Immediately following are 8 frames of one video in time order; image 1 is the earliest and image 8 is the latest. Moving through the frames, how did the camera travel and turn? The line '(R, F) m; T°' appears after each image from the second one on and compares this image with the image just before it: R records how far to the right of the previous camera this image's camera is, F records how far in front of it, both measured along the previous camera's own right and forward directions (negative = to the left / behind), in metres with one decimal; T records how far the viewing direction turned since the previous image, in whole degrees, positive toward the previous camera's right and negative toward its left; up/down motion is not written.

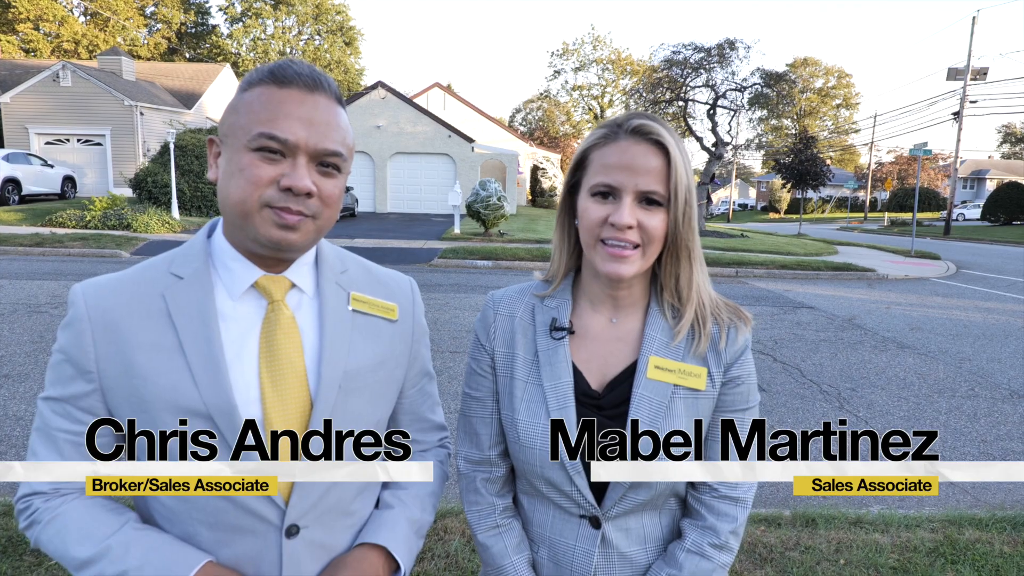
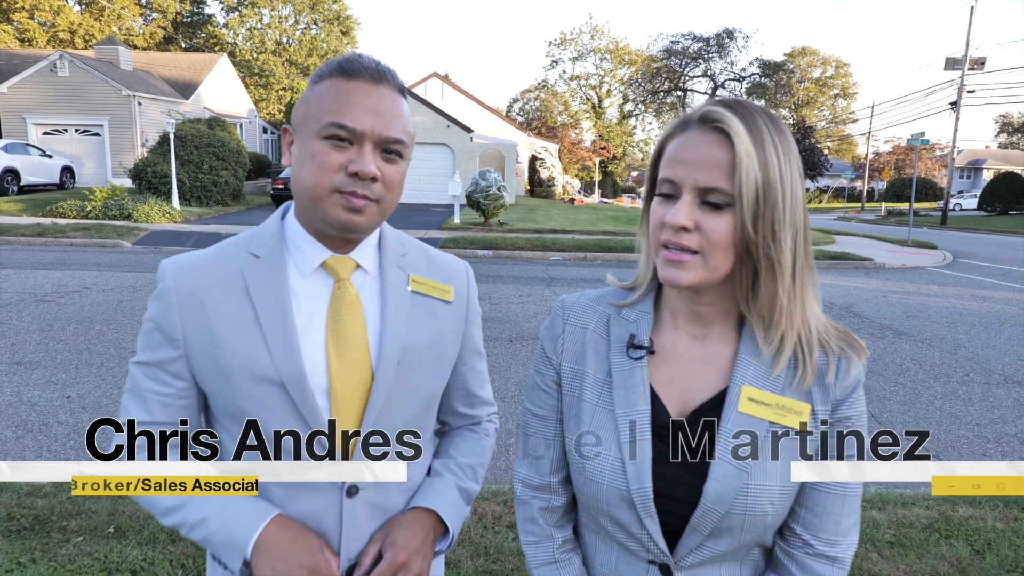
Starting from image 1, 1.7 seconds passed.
(-0.1, -0.1) m; 0°
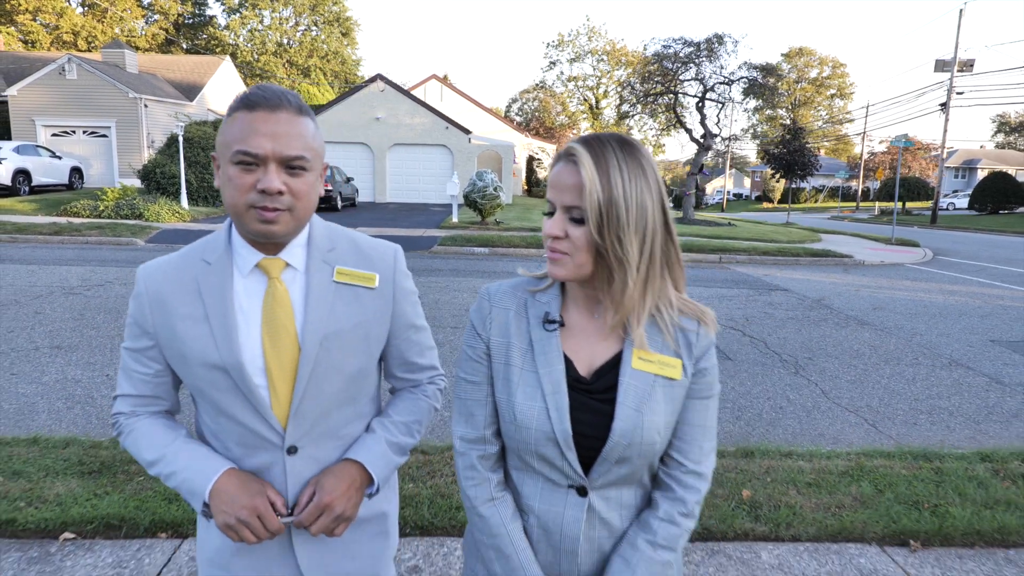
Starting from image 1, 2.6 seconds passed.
(+0.1, -0.6) m; 0°
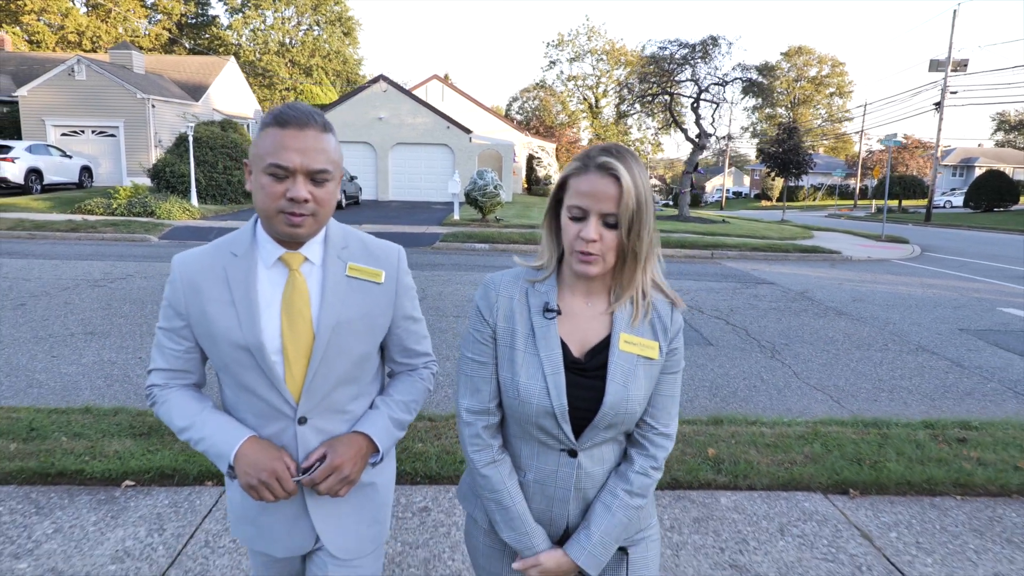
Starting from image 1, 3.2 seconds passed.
(0.0, -0.5) m; 0°
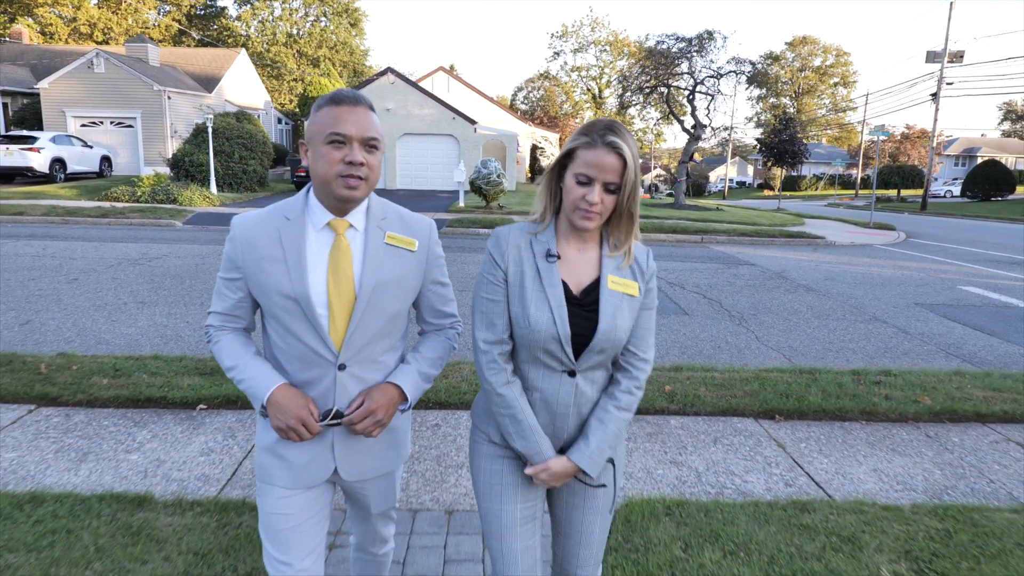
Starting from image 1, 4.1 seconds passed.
(+0.1, -0.9) m; 0°
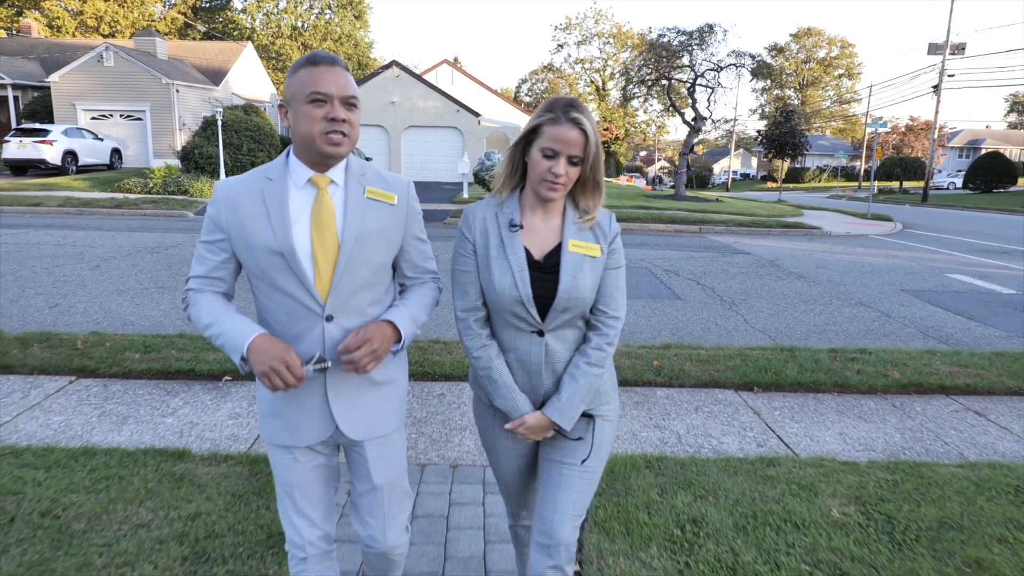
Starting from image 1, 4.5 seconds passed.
(0.0, -0.4) m; 0°
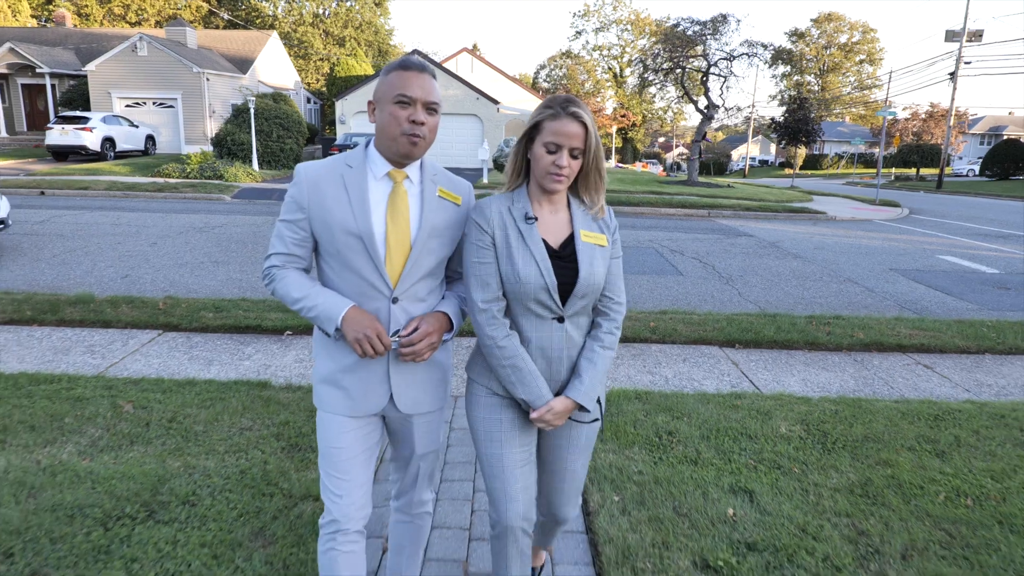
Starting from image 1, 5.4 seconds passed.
(0.0, -0.8) m; -1°
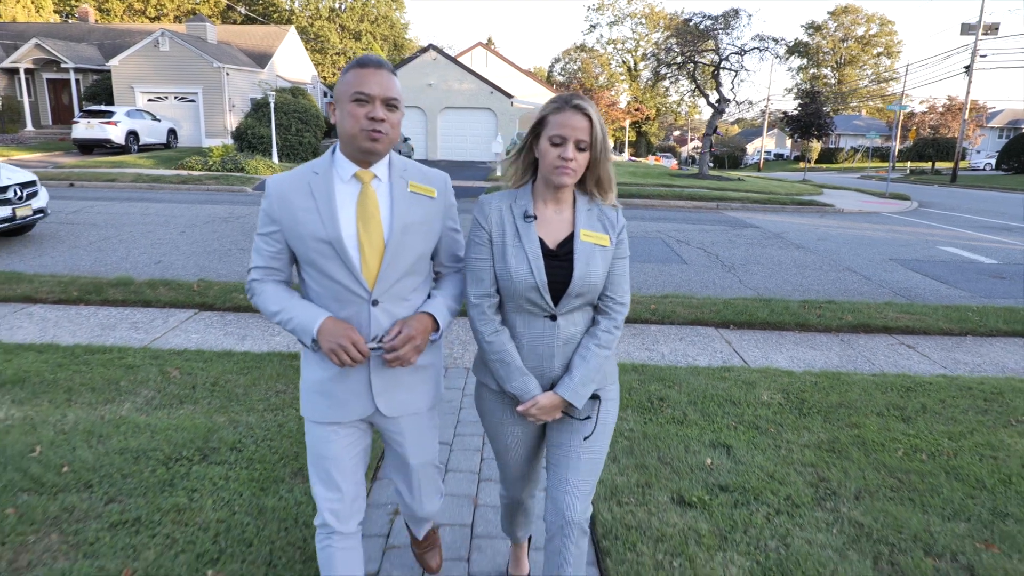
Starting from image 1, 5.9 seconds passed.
(0.0, -0.4) m; -1°
